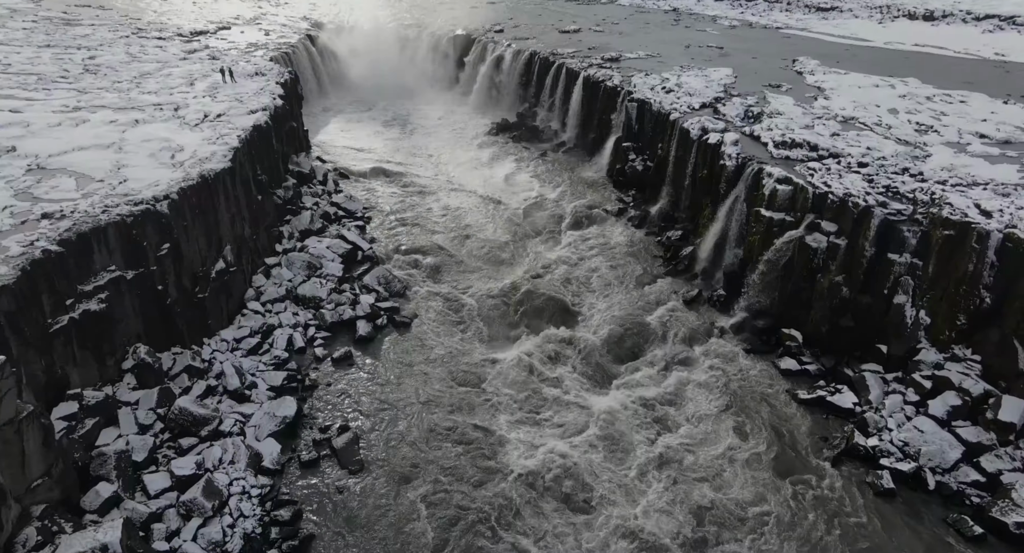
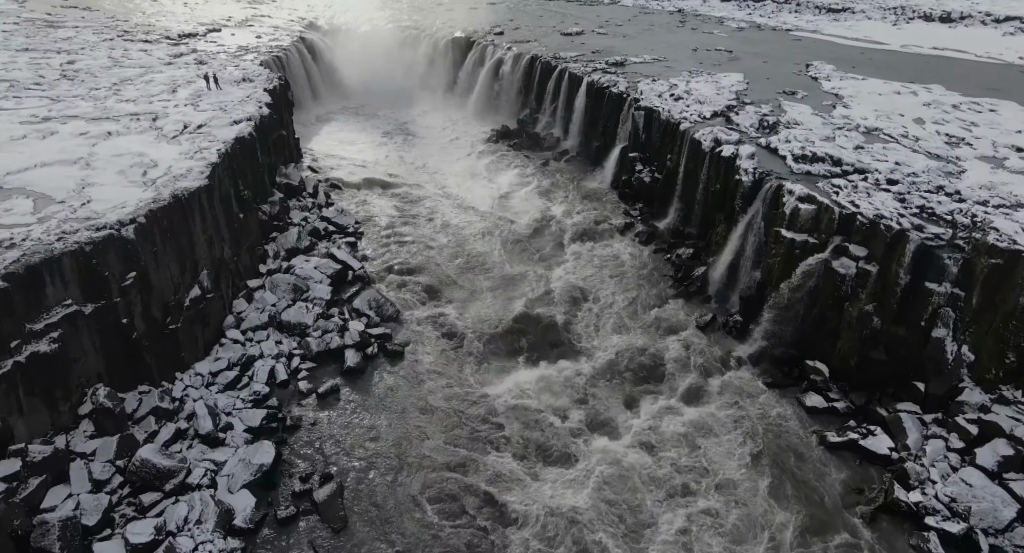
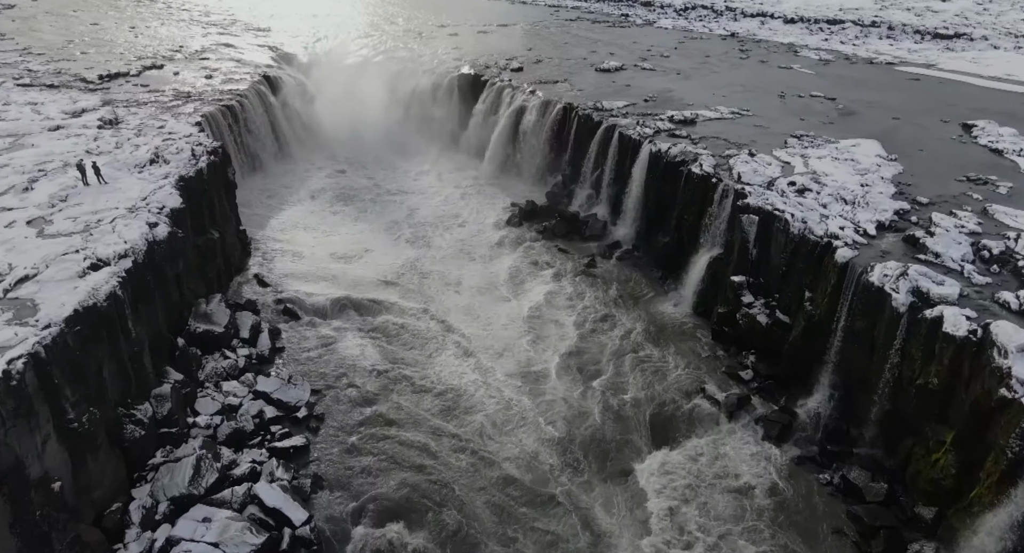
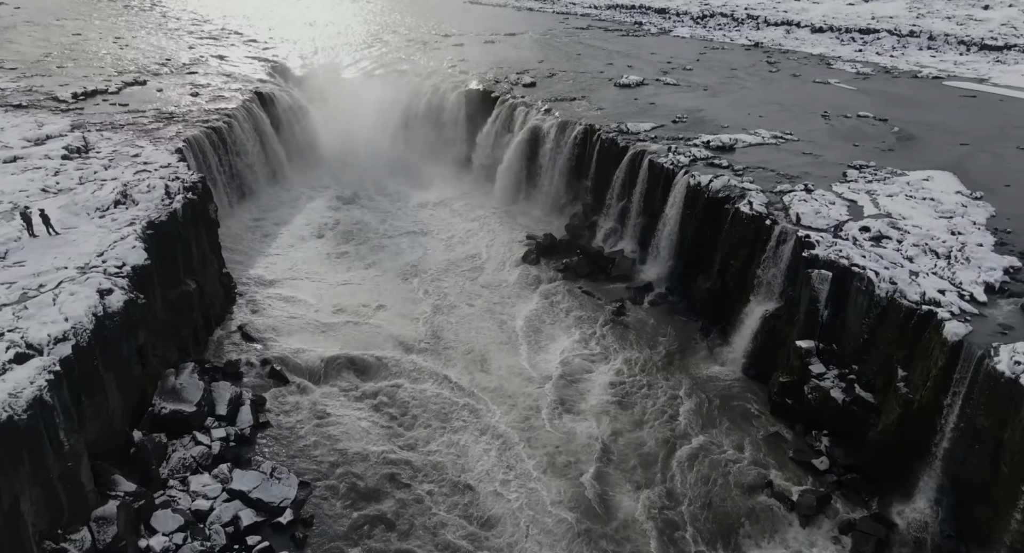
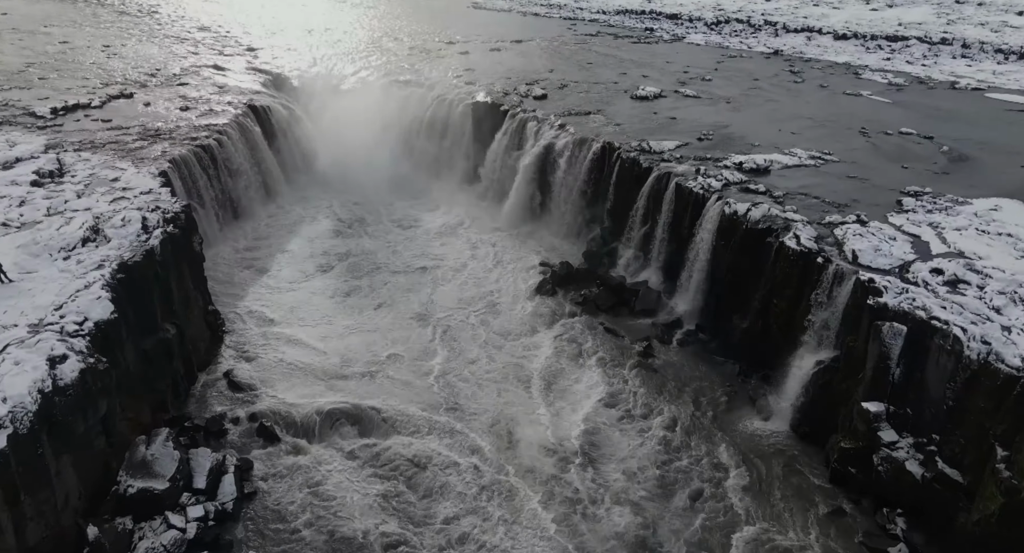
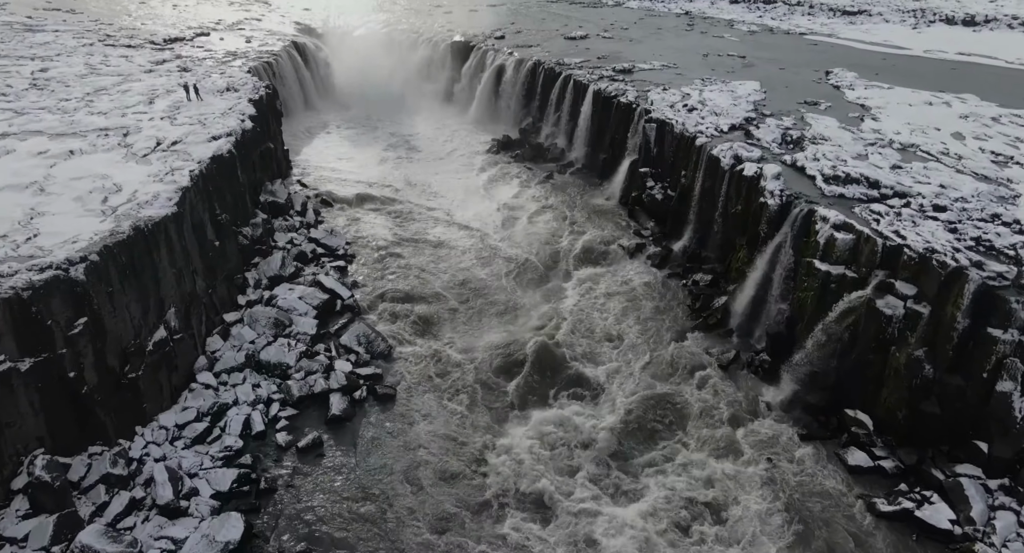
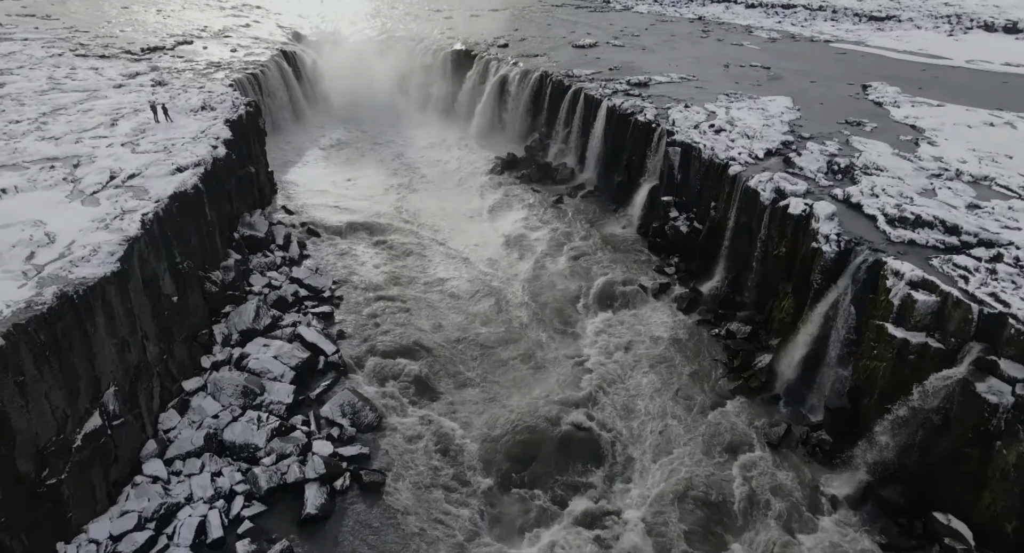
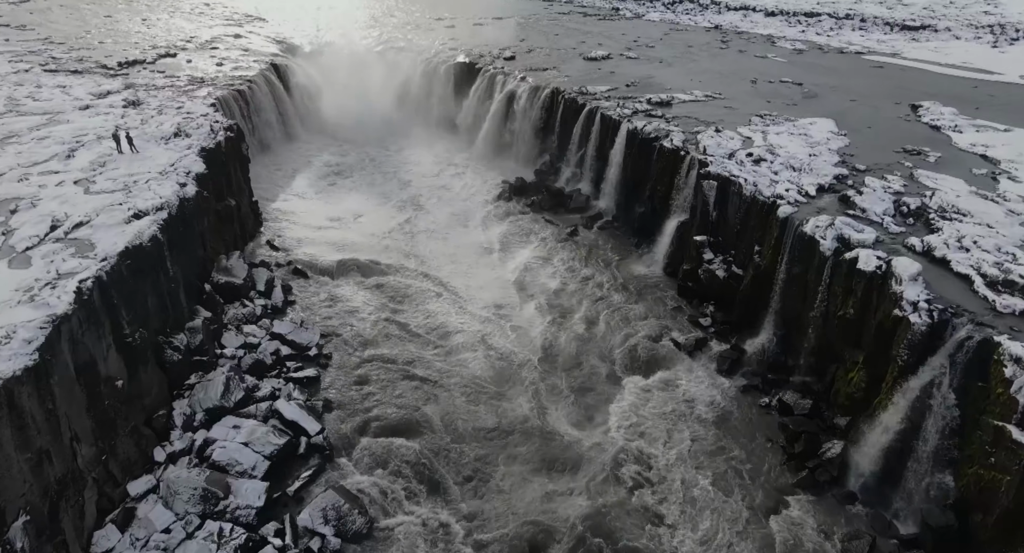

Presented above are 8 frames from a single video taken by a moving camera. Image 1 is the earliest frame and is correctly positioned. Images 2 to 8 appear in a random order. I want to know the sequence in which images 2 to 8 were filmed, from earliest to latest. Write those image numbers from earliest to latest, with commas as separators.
2, 6, 7, 8, 3, 4, 5
